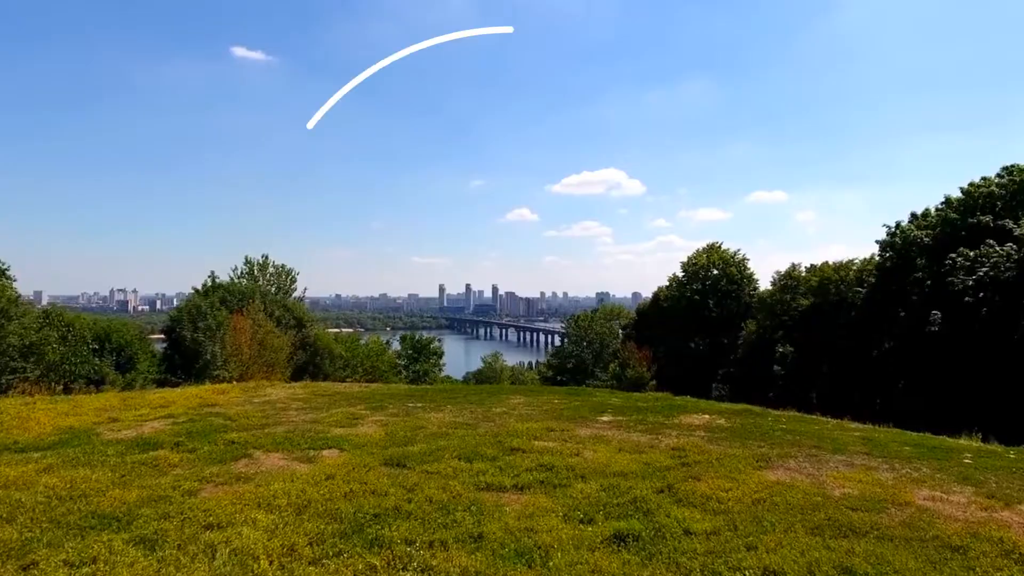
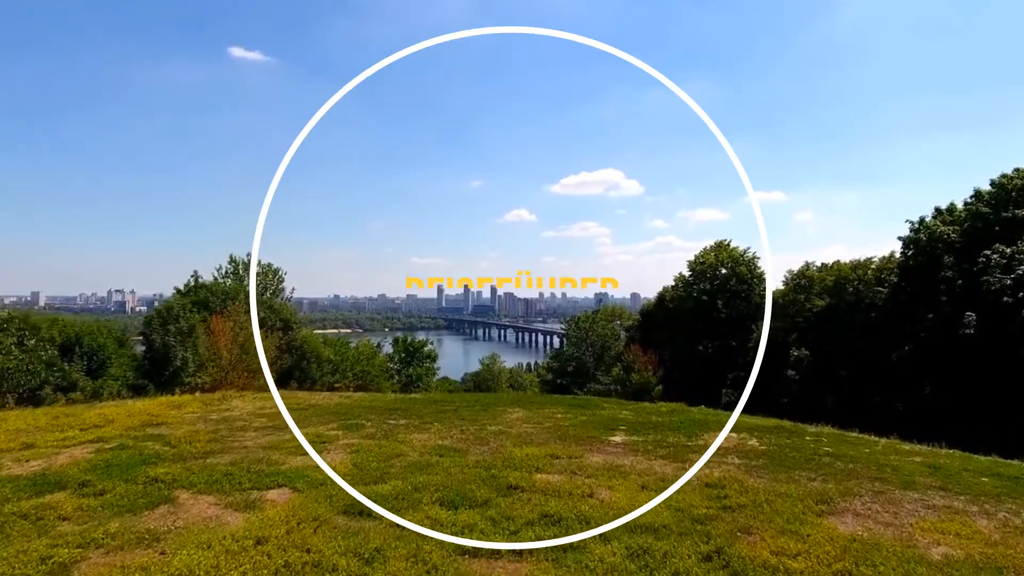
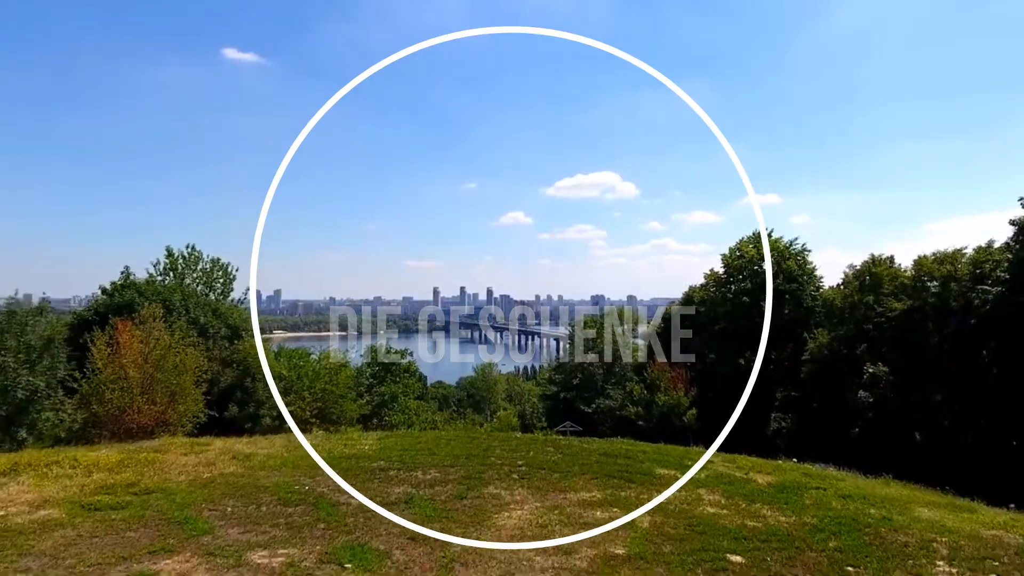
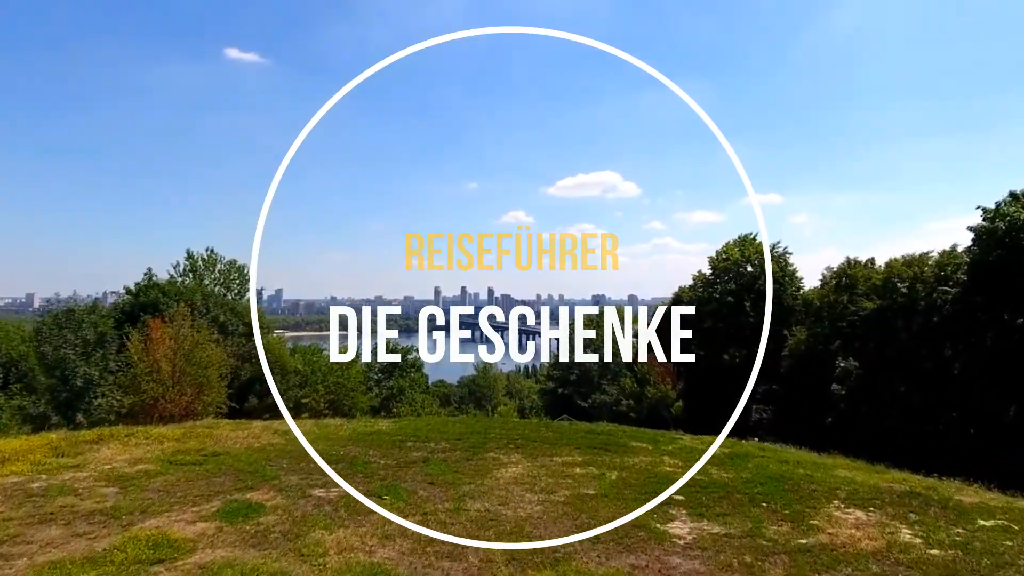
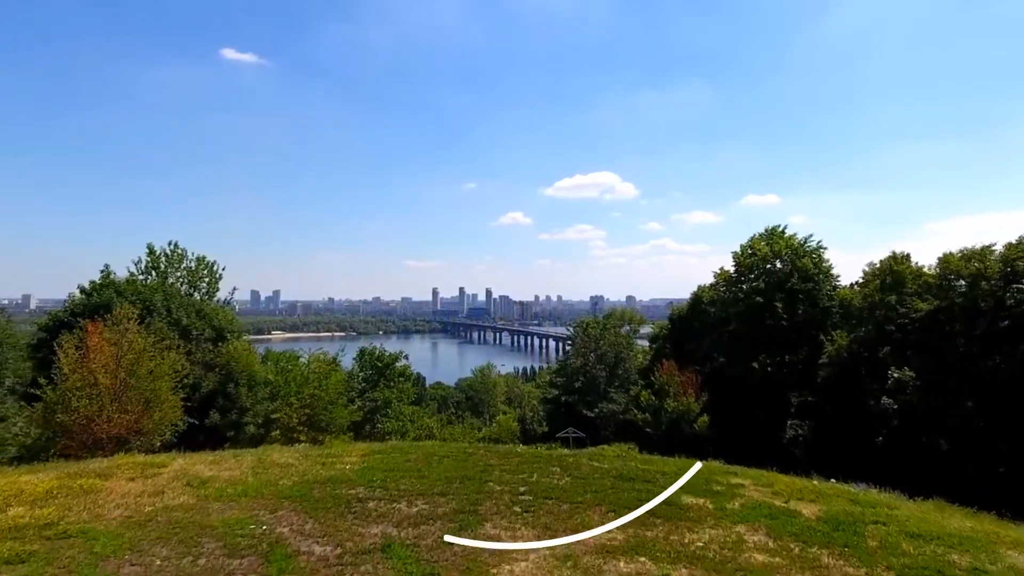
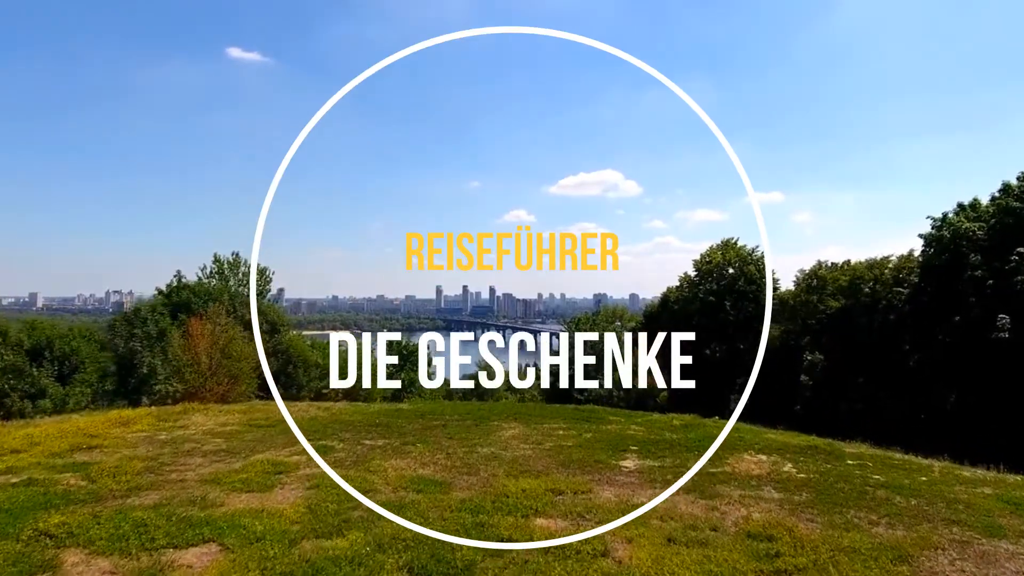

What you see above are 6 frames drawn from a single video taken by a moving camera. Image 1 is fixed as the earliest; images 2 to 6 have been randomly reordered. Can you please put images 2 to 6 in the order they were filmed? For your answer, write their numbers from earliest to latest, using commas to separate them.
2, 6, 4, 3, 5
